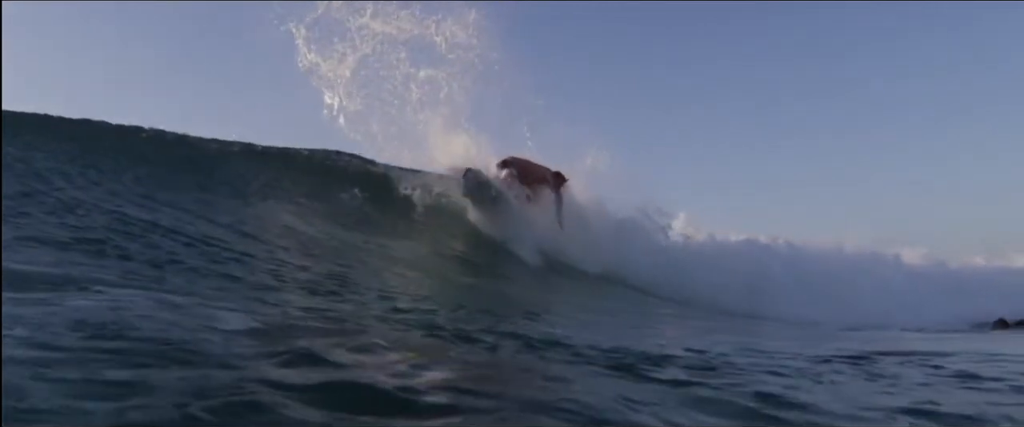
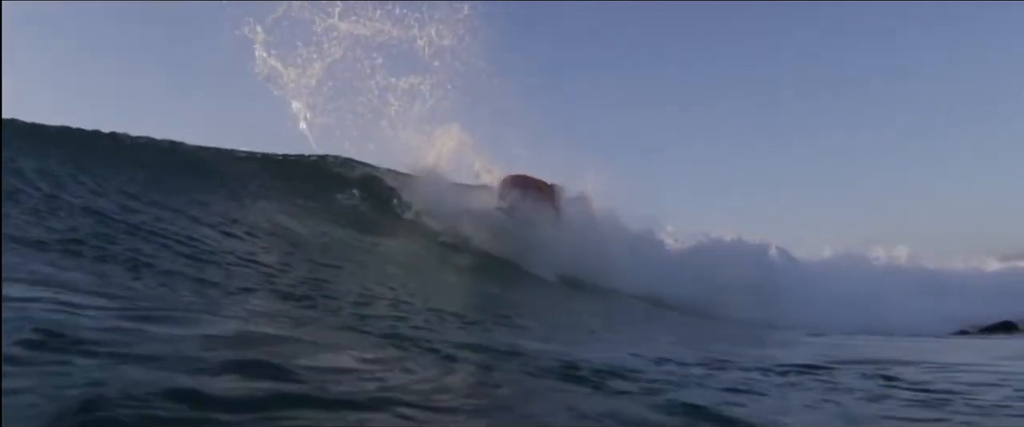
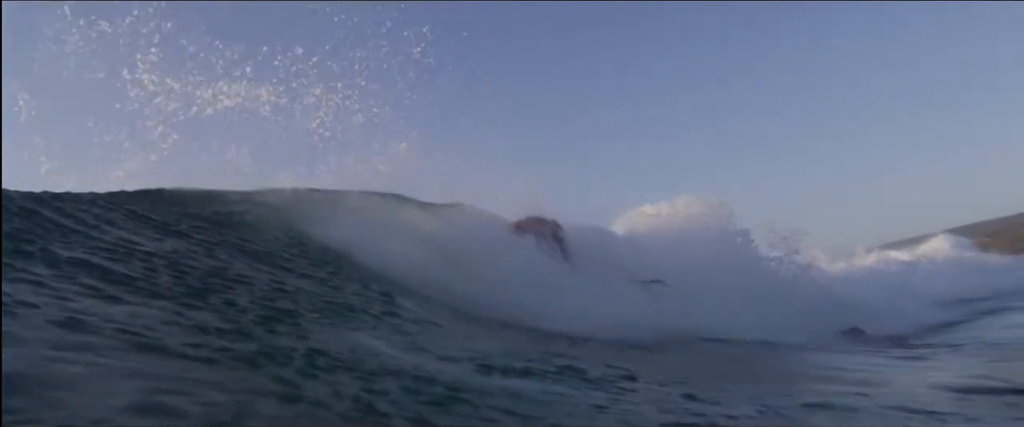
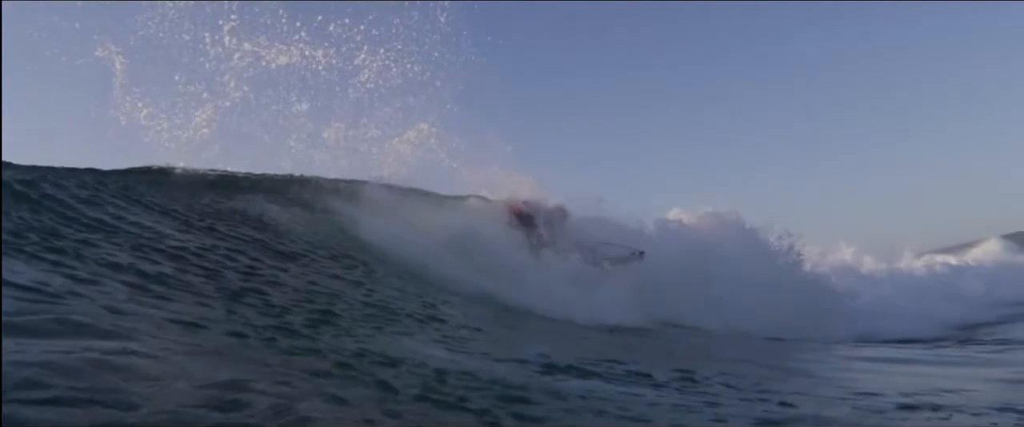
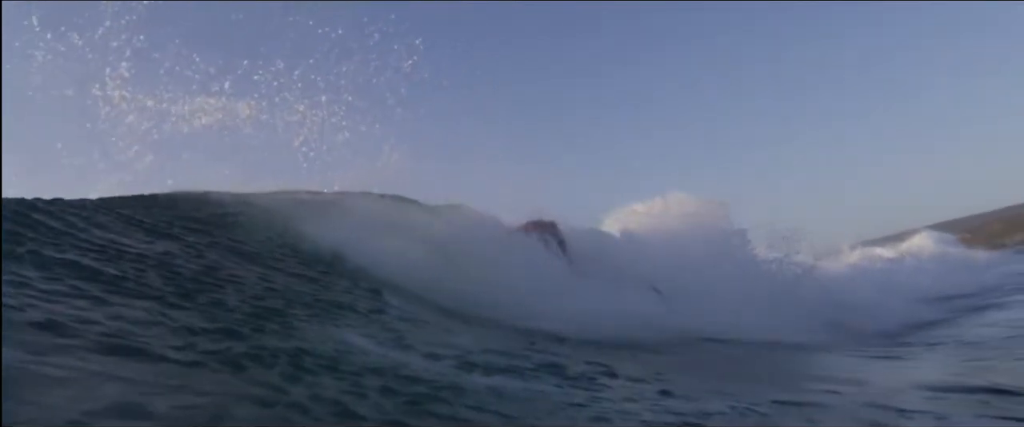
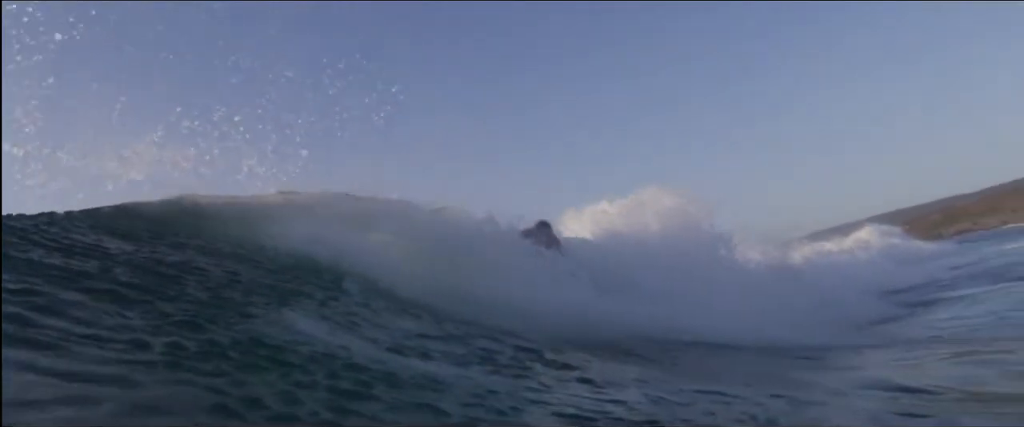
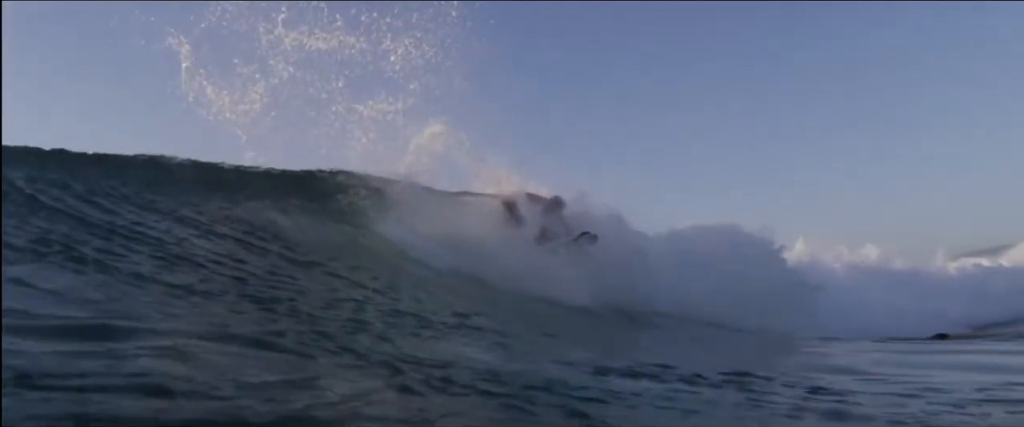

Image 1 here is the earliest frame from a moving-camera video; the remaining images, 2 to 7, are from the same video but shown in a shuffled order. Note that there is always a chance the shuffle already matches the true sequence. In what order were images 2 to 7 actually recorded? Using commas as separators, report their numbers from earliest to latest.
2, 7, 4, 3, 5, 6
